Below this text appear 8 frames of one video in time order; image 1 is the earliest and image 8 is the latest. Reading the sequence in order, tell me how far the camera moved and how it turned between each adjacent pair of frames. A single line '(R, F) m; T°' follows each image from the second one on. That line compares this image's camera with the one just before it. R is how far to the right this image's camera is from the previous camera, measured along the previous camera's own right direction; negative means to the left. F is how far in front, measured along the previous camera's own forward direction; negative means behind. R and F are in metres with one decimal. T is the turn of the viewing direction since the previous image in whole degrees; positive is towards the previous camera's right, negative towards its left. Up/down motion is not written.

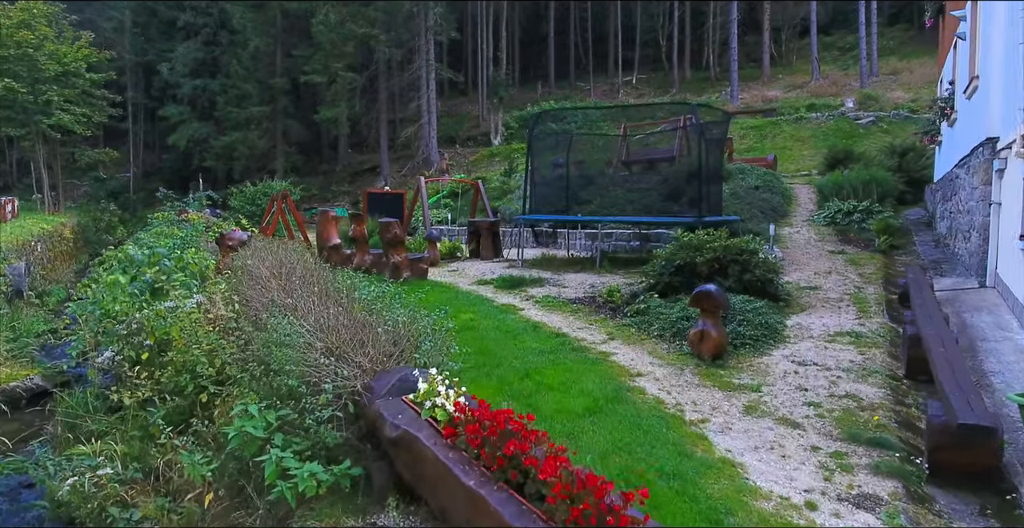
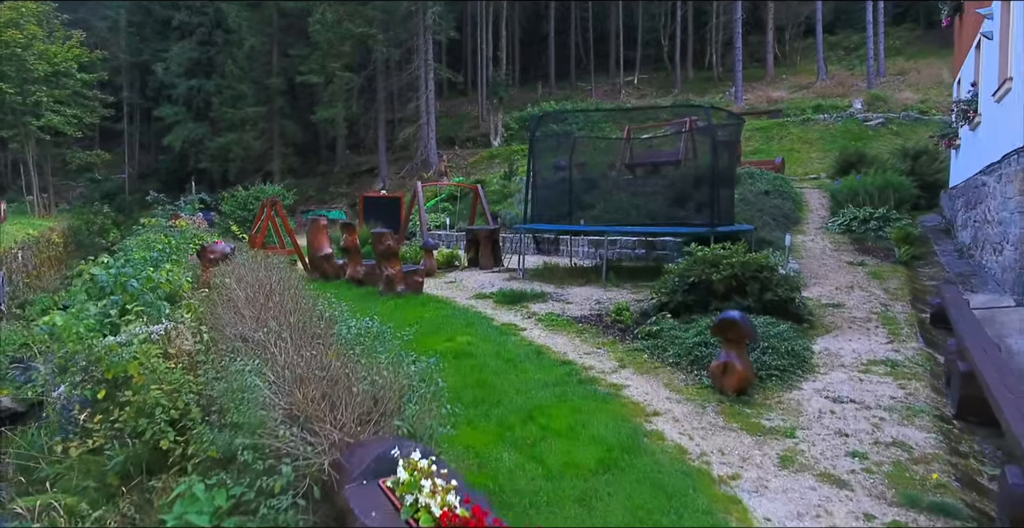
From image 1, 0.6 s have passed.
(0.0, +0.4) m; 0°
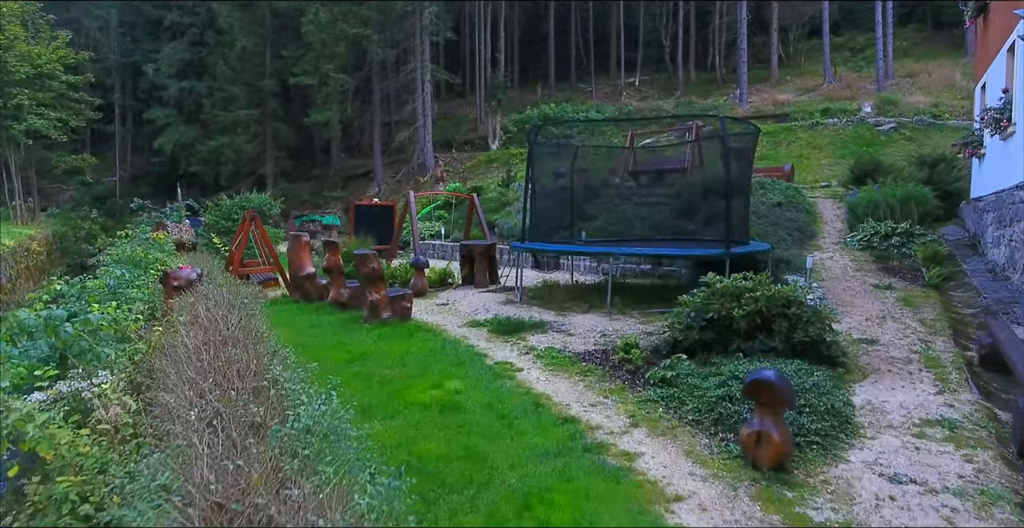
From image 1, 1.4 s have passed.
(0.0, +0.6) m; 0°
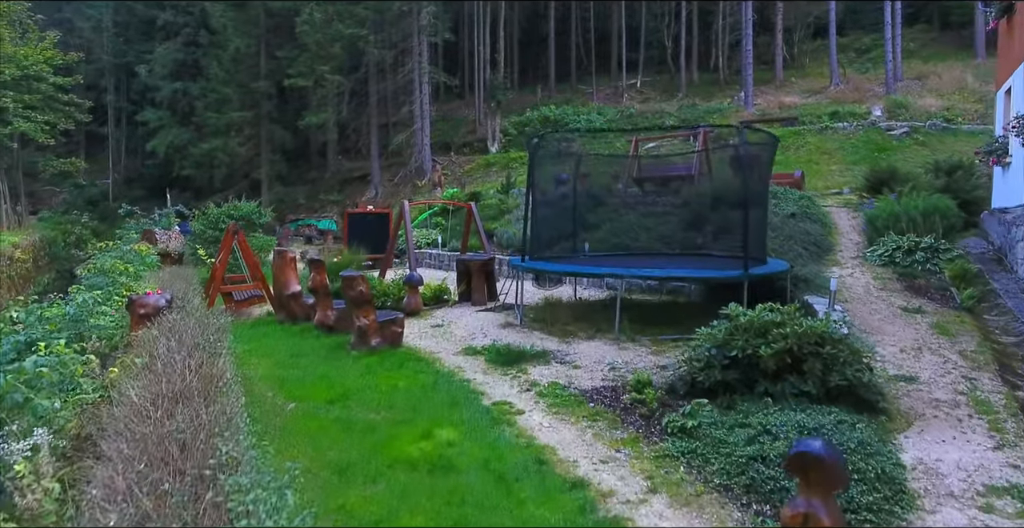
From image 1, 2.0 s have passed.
(0.0, +0.5) m; 0°
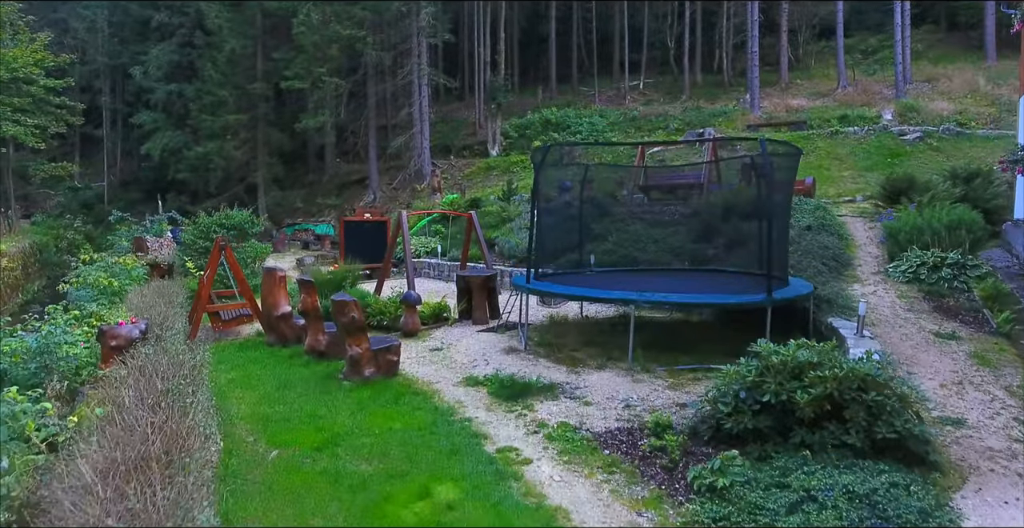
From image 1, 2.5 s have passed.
(0.0, +0.4) m; 0°
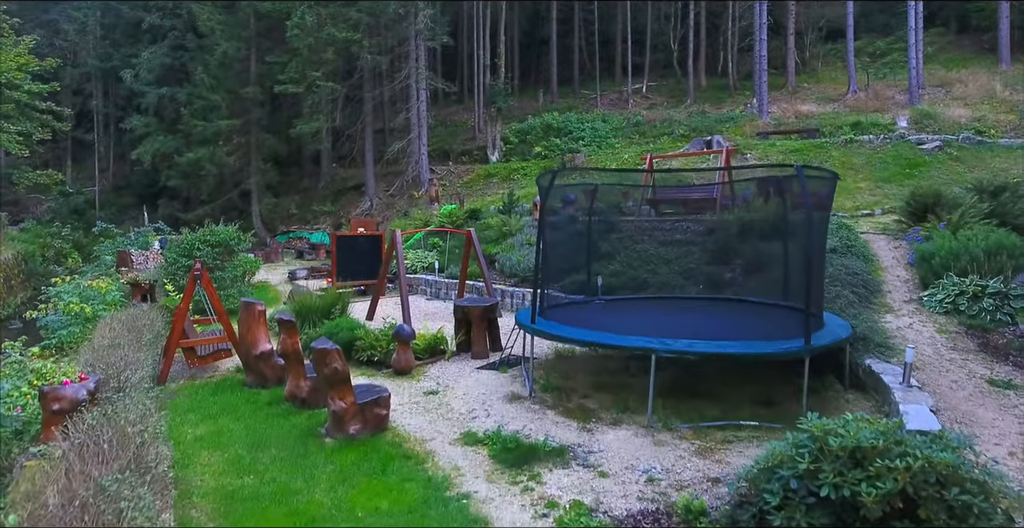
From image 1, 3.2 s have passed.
(0.0, +0.6) m; 0°
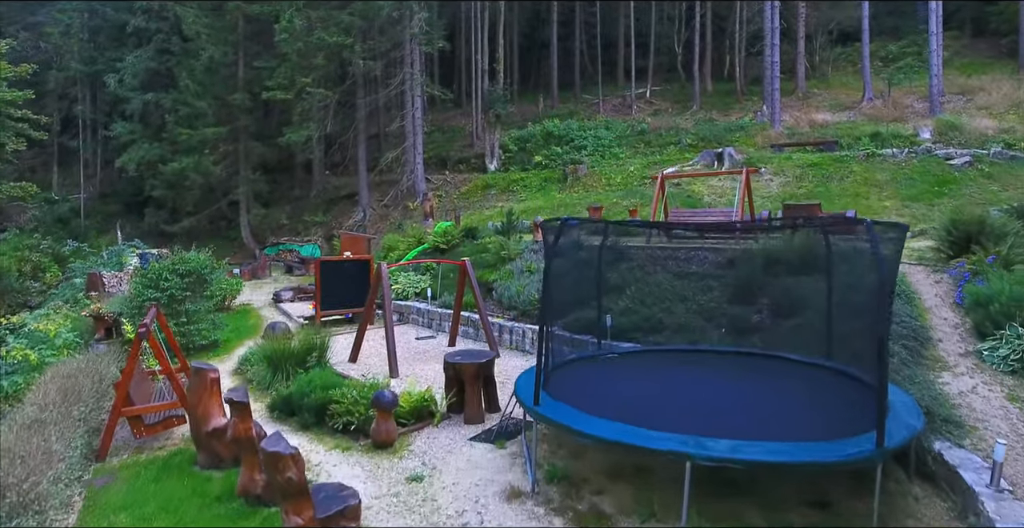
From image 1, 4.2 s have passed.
(0.0, +0.9) m; 0°
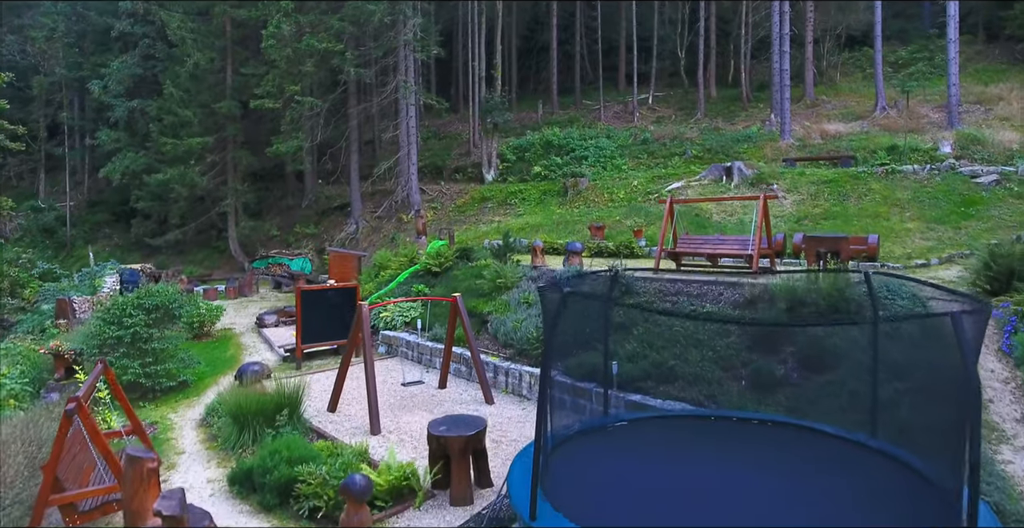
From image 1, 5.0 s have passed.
(0.0, +0.8) m; 0°
